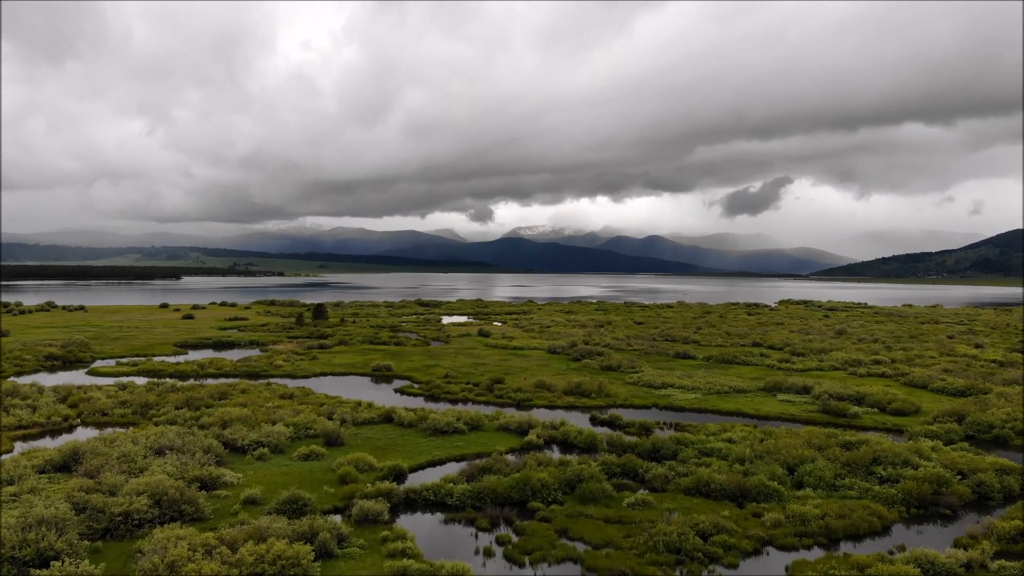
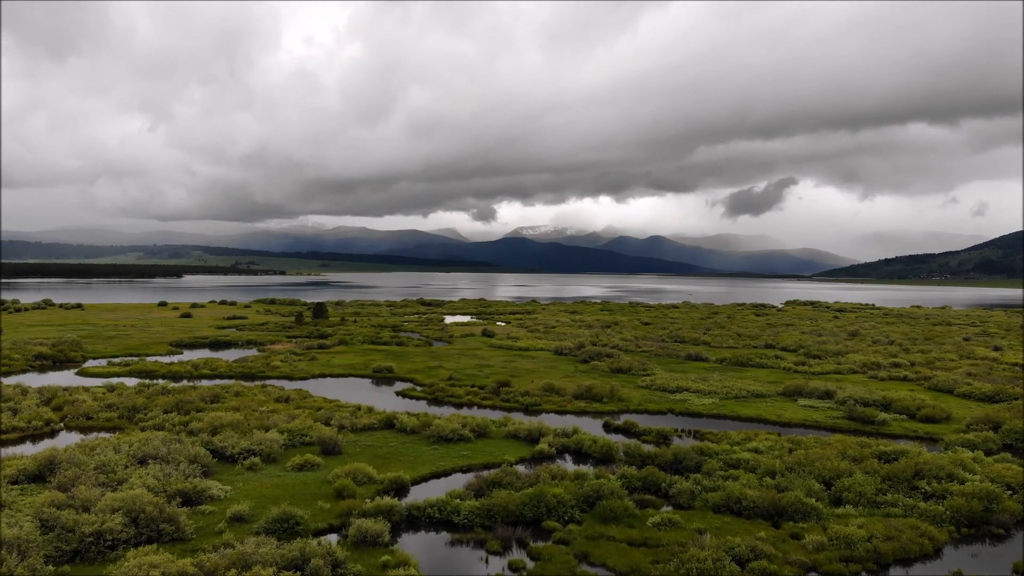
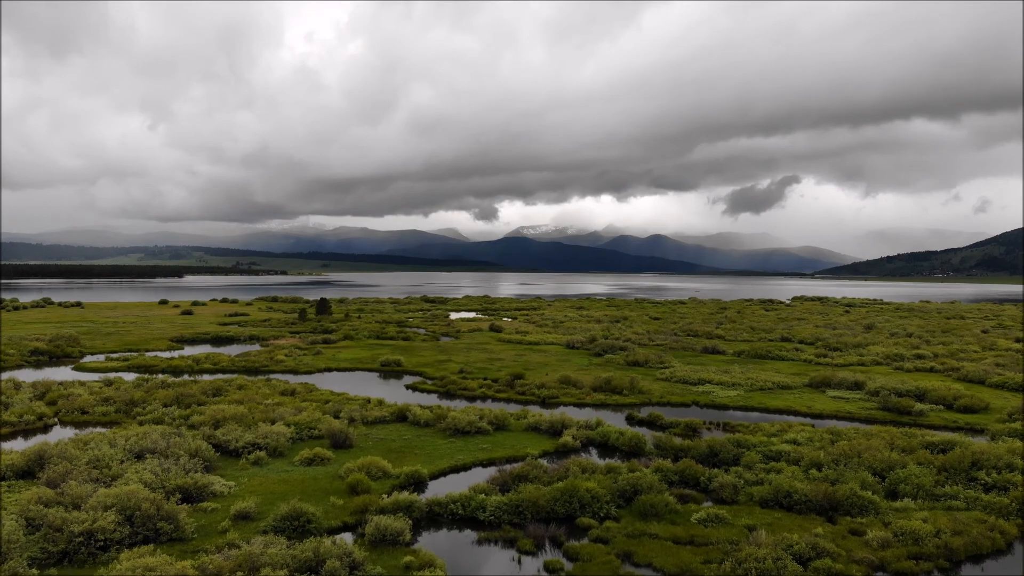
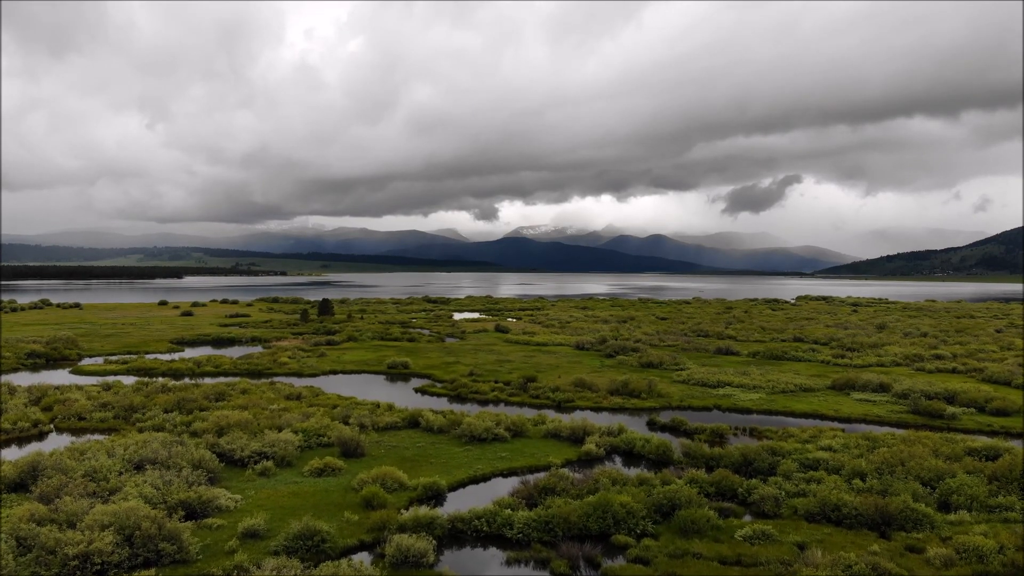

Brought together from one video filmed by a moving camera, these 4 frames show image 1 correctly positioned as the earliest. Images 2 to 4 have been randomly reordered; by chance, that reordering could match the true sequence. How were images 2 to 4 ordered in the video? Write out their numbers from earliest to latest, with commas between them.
2, 3, 4
